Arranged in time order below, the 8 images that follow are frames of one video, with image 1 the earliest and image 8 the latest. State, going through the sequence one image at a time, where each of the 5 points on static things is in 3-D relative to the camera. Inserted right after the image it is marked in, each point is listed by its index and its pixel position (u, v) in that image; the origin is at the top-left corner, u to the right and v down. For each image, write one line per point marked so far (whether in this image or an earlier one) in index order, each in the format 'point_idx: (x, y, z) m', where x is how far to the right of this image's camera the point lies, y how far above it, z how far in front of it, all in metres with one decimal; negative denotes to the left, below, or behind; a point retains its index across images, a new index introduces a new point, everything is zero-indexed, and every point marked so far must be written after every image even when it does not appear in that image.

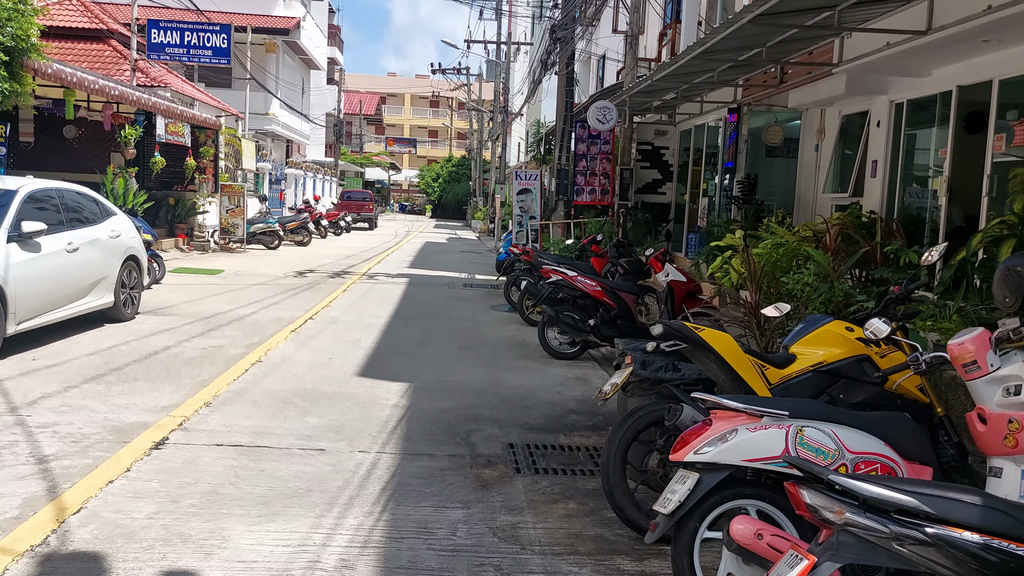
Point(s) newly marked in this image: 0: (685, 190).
0: (+3.2, +1.8, +15.3) m
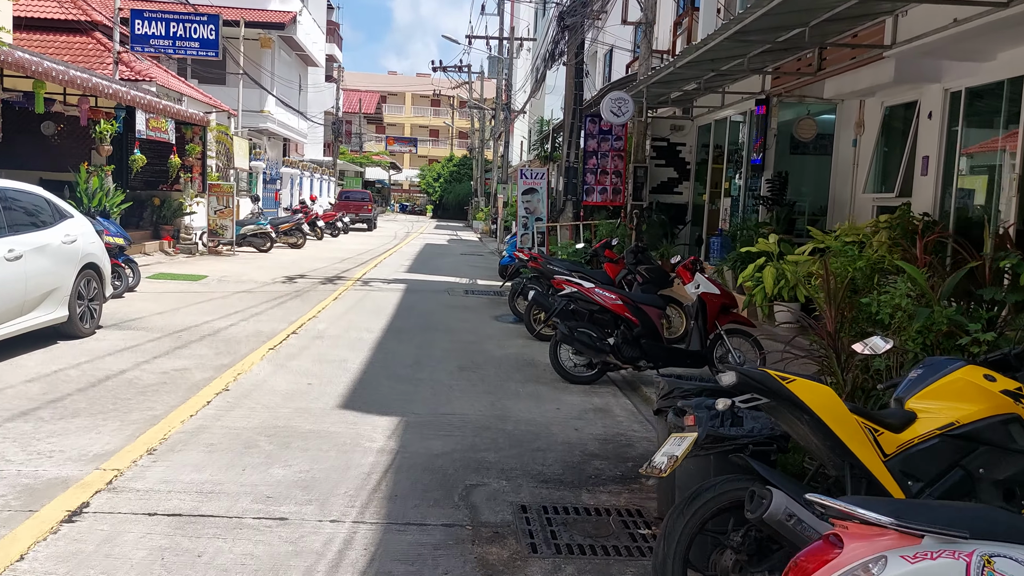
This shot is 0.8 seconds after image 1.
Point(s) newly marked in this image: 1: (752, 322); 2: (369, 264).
0: (+3.3, +1.7, +14.2) m
1: (+2.2, -0.3, +7.8) m
2: (-3.3, +0.5, +19.4) m
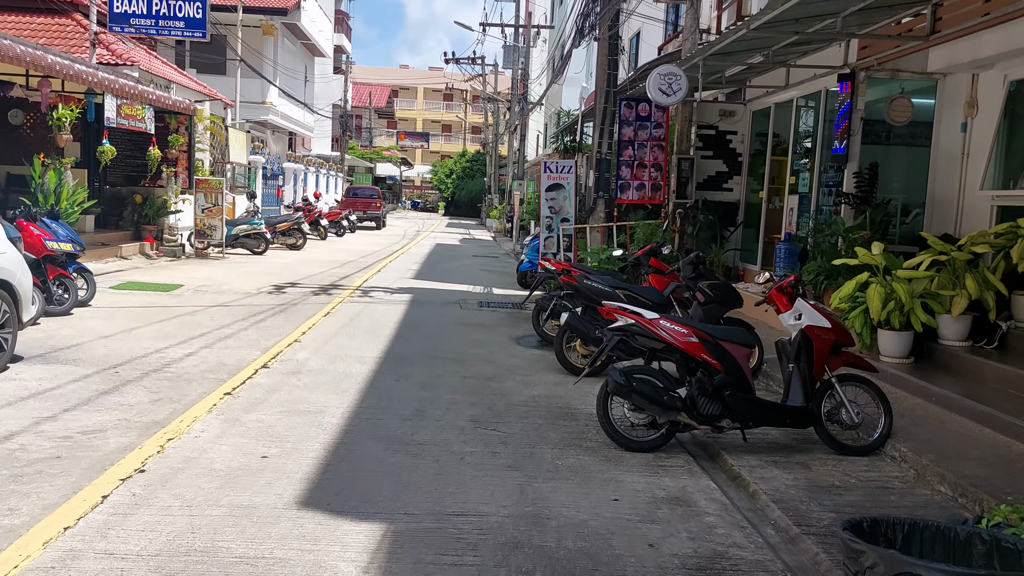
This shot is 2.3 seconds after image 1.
0: (+3.6, +1.5, +12.1) m
1: (+2.4, -0.5, +5.7) m
2: (-2.9, +0.4, +17.4) m
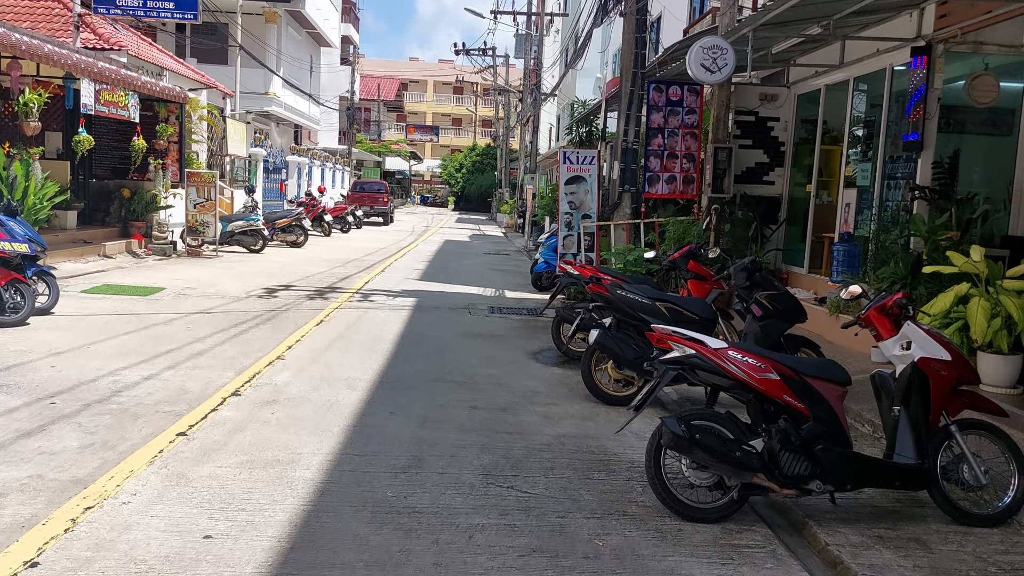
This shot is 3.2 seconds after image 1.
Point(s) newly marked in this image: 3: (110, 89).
0: (+3.8, +1.4, +10.8) m
1: (+2.6, -0.6, +4.5) m
2: (-2.6, +0.4, +16.2) m
3: (-6.7, +3.3, +13.9) m
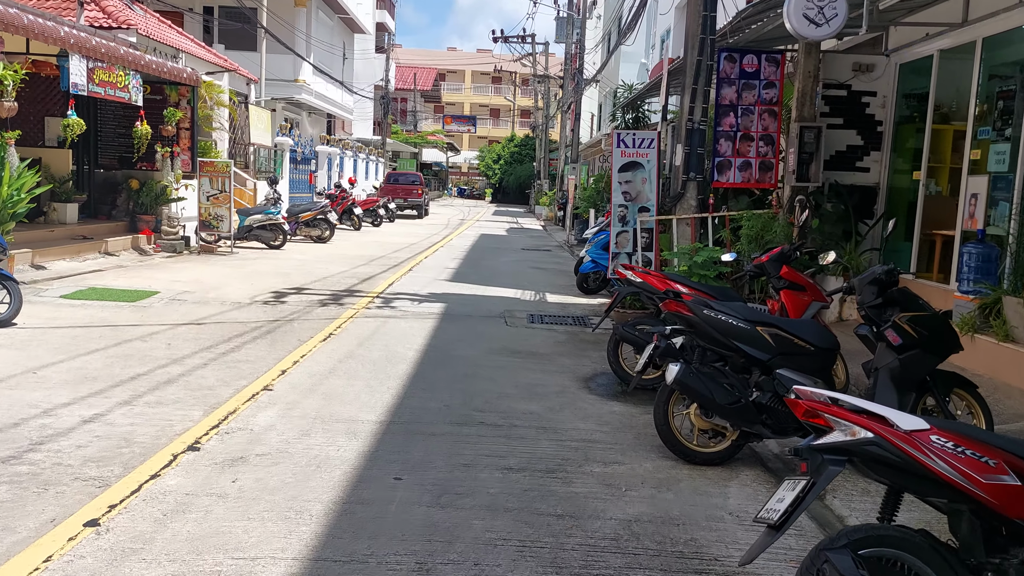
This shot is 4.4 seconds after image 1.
0: (+4.3, +1.3, +9.0) m
1: (+2.8, -0.8, +2.7) m
2: (-1.9, +0.4, +14.6) m
3: (-6.0, +3.3, +12.6) m
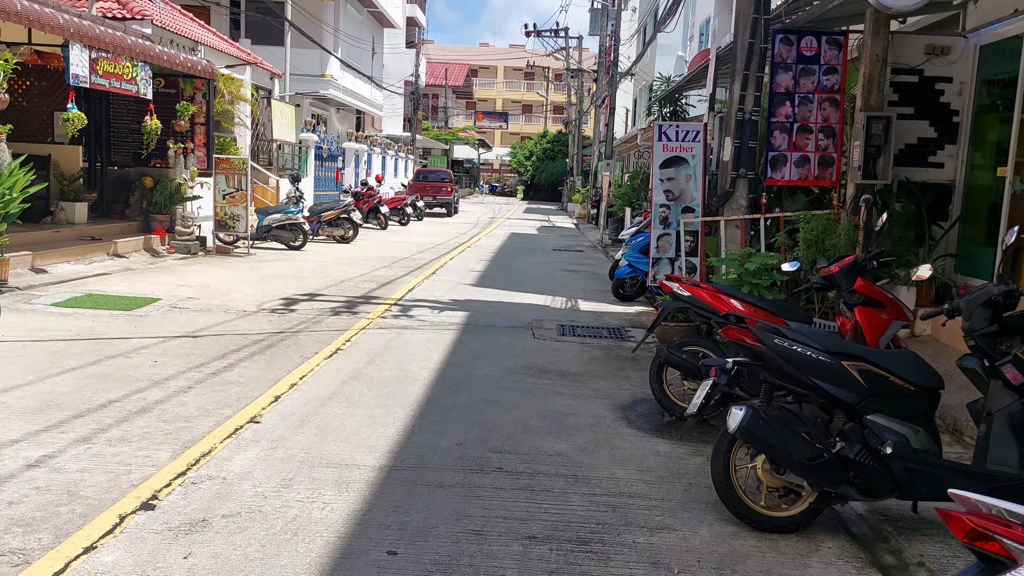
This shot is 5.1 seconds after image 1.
0: (+4.5, +1.2, +7.9) m
1: (+2.8, -0.9, +1.7) m
2: (-1.4, +0.3, +13.8) m
3: (-5.6, +3.2, +11.9) m
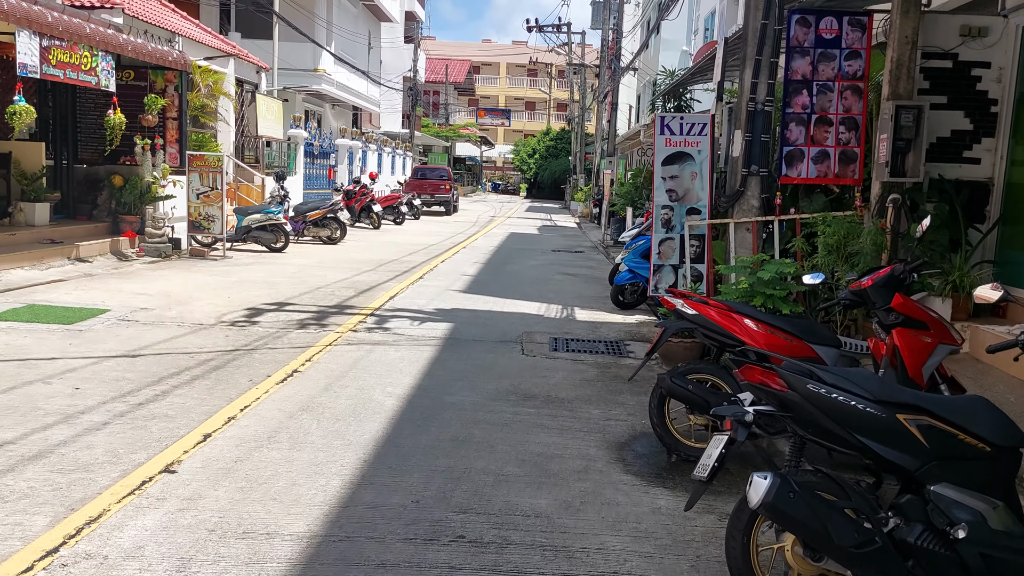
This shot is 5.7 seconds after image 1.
0: (+4.4, +1.1, +7.0) m
1: (+2.6, -1.0, +0.8) m
2: (-1.5, +0.2, +12.9) m
3: (-5.7, +3.1, +11.0) m
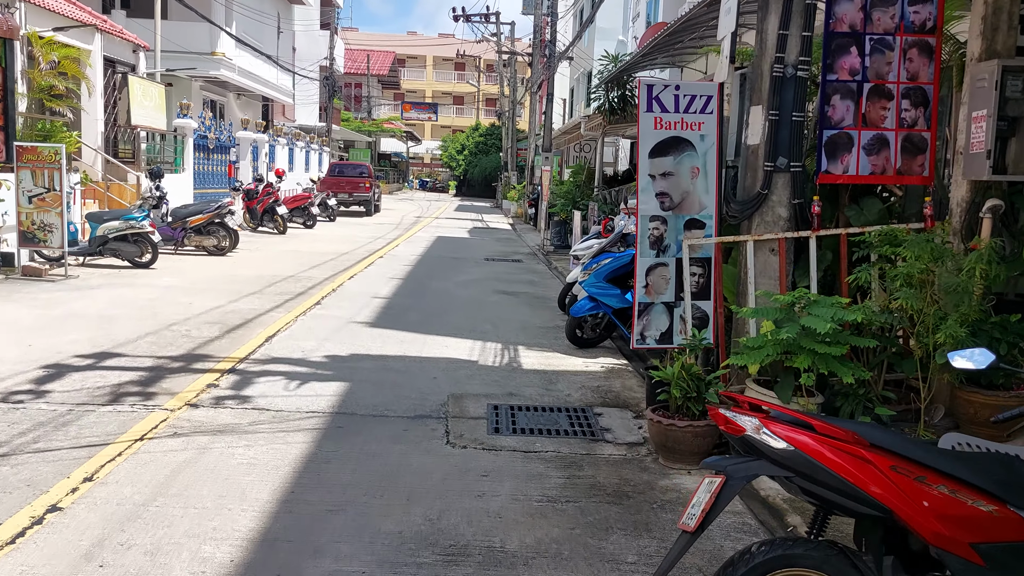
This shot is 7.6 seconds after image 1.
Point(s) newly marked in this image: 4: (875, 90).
0: (+3.9, +0.8, +4.7) m
1: (+2.7, -1.3, -1.6) m
2: (-2.4, -0.1, +10.2) m
3: (-6.5, +2.7, +7.9) m
4: (+2.3, +1.2, +5.2) m
